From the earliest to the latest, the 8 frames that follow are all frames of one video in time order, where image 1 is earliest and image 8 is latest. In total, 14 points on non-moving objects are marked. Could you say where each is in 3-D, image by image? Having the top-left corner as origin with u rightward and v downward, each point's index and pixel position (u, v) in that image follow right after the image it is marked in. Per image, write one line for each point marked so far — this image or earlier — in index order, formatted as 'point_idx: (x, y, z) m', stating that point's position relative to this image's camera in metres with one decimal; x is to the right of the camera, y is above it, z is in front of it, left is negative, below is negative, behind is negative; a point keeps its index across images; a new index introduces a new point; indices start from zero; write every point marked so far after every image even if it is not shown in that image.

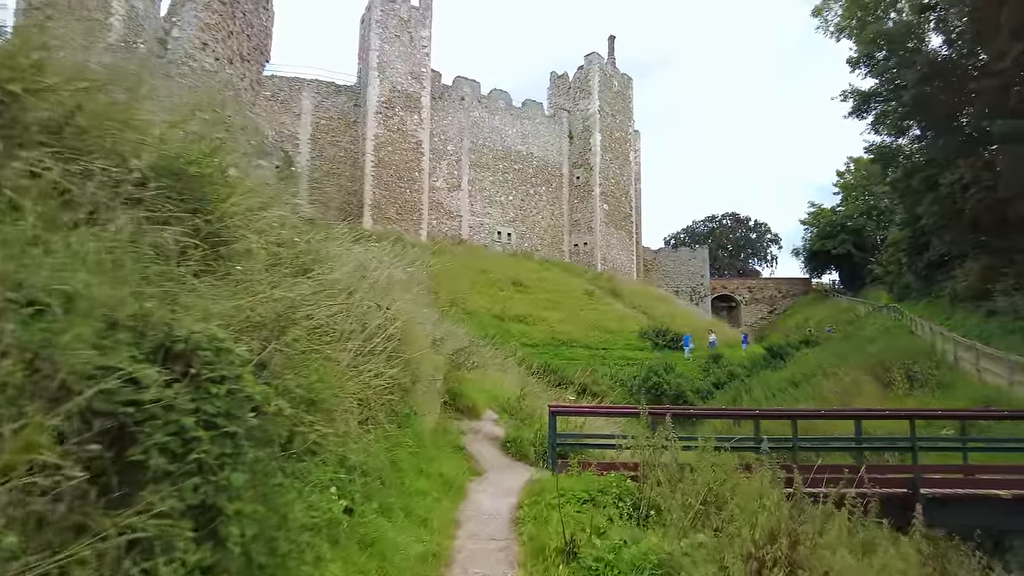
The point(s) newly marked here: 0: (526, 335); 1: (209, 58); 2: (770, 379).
0: (+0.4, -1.2, +17.1) m
1: (-3.9, +3.0, +8.6) m
2: (+6.1, -2.1, +15.6) m
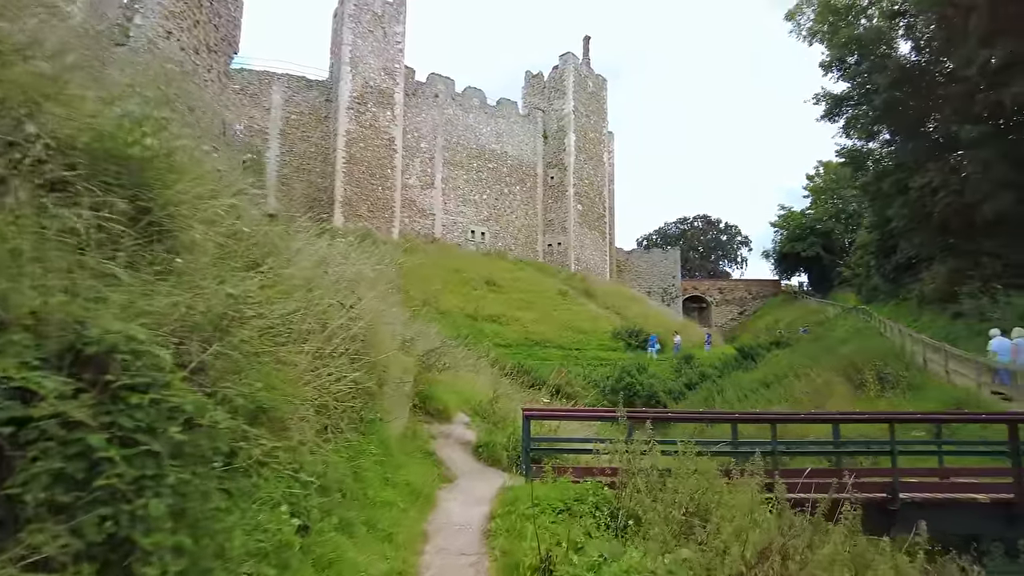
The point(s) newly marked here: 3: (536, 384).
0: (-0.3, -1.2, +16.9) m
1: (-4.3, +3.0, +8.2) m
2: (+5.5, -2.2, +15.6) m
3: (+0.5, -1.9, +12.7) m
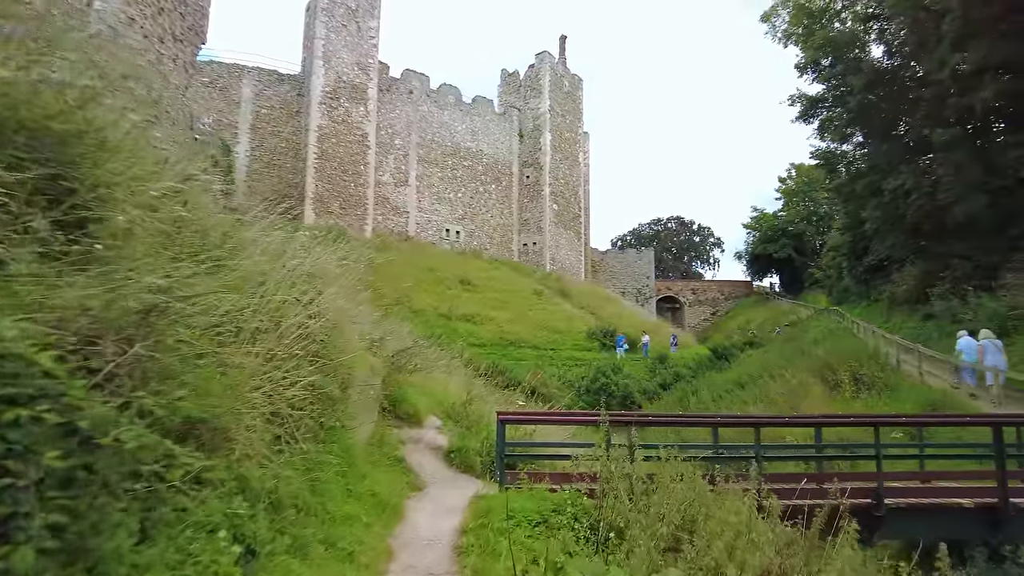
0: (-1.0, -1.2, +16.7) m
1: (-4.5, +3.1, +7.8) m
2: (+4.9, -2.2, +15.6) m
3: (0.0, -1.9, +12.5) m
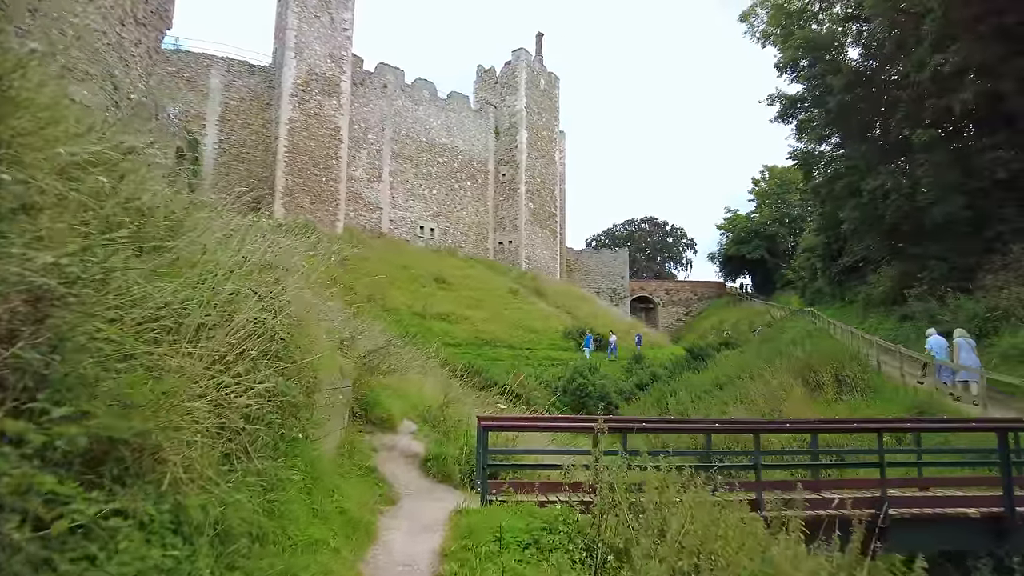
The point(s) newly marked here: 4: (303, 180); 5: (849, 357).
0: (-1.6, -1.2, +16.3) m
1: (-4.8, +3.1, +7.3) m
2: (+4.3, -2.2, +15.4) m
3: (-0.5, -1.8, +12.2) m
4: (-6.3, +3.3, +19.8) m
5: (+5.6, -1.1, +10.9) m
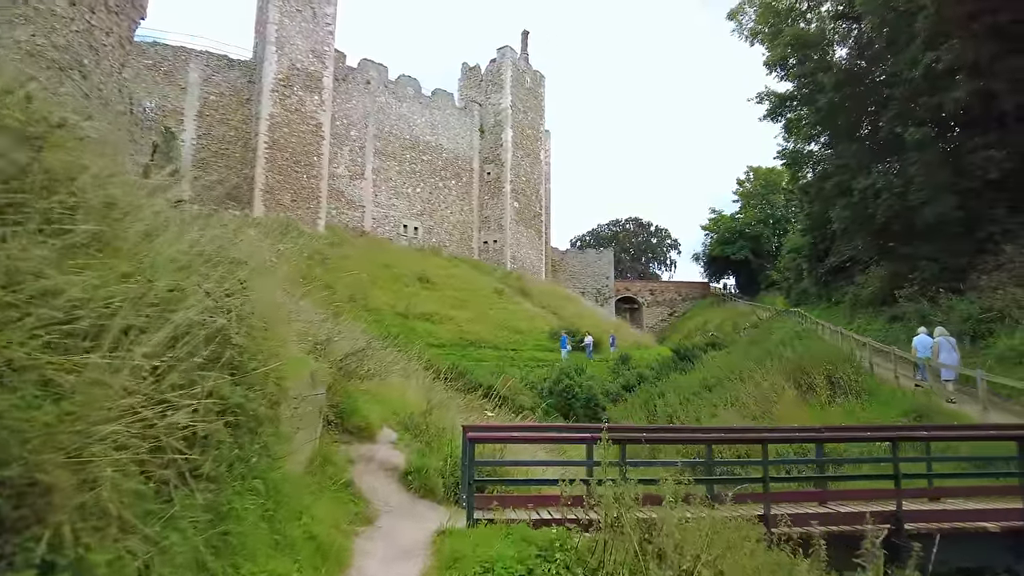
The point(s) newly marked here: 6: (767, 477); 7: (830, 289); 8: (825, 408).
0: (-2.0, -1.1, +15.9) m
1: (-4.9, +3.2, +6.9) m
2: (+3.9, -2.2, +15.2) m
3: (-0.7, -1.8, +11.8) m
4: (-6.8, +3.3, +19.3) m
5: (+5.3, -1.1, +10.7) m
6: (+1.6, -1.1, +4.0) m
7: (+9.1, 0.0, +18.7) m
8: (+4.5, -1.7, +9.4) m
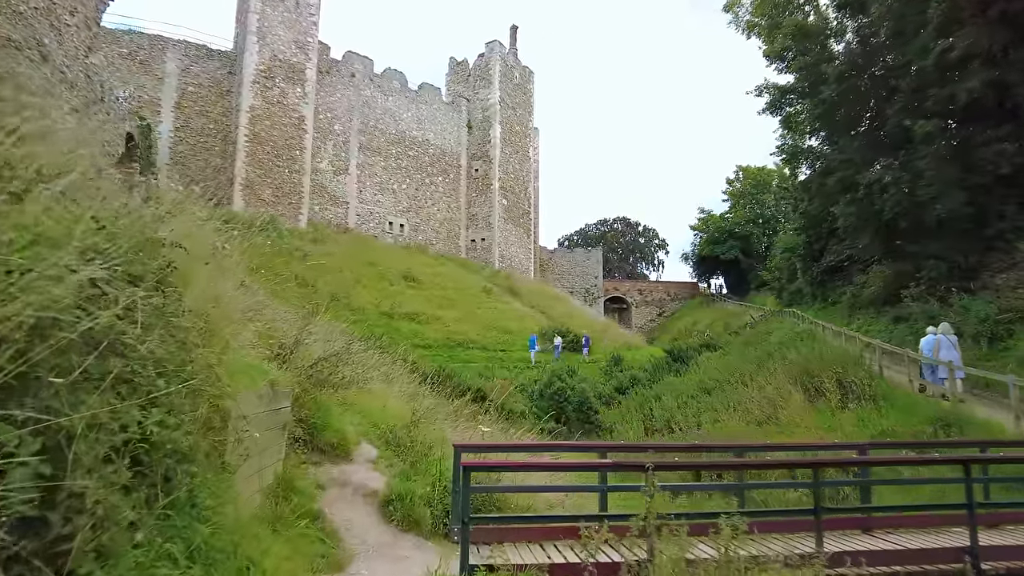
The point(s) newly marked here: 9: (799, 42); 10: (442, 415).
0: (-2.2, -1.1, +15.2) m
1: (-4.9, +3.2, +6.1) m
2: (+3.7, -2.2, +14.6) m
3: (-0.9, -1.8, +11.2) m
4: (-7.1, +3.4, +18.6) m
5: (+5.2, -1.1, +10.2) m
6: (+1.6, -1.1, +3.4) m
7: (+8.8, 0.0, +18.2) m
8: (+4.4, -1.7, +8.8) m
9: (+6.3, +5.5, +14.3) m
10: (-0.7, -1.4, +7.2) m
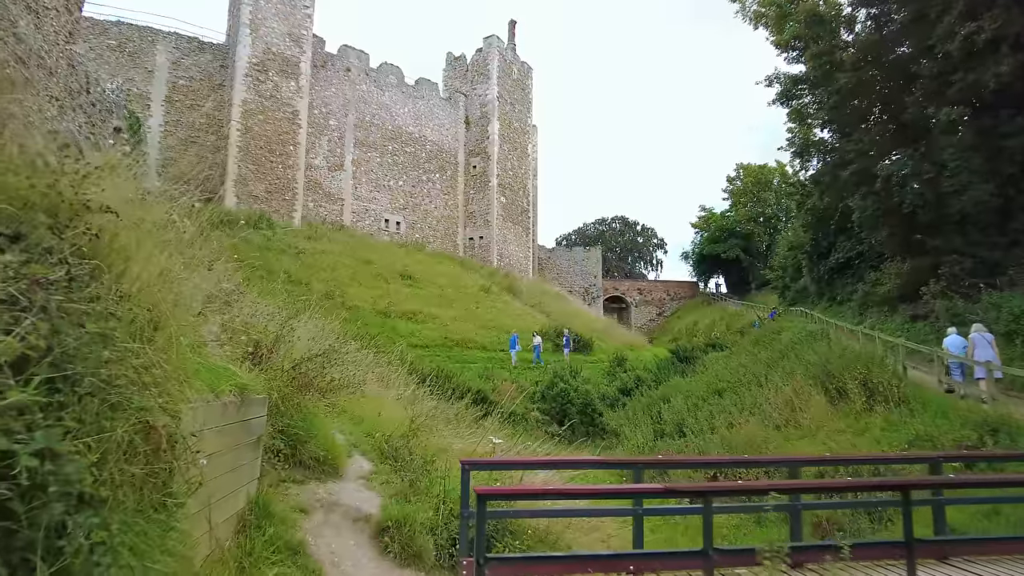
0: (-2.2, -1.0, +14.6) m
1: (-4.9, +3.3, +5.5) m
2: (+3.7, -2.1, +14.1) m
3: (-0.9, -1.7, +10.6) m
4: (-7.1, +3.4, +18.0) m
5: (+5.3, -1.1, +9.6) m
6: (+1.6, -1.1, +2.9) m
7: (+8.8, 0.0, +17.7) m
8: (+4.4, -1.6, +8.3) m
9: (+6.4, +5.5, +13.7) m
10: (-0.7, -1.3, +6.7) m
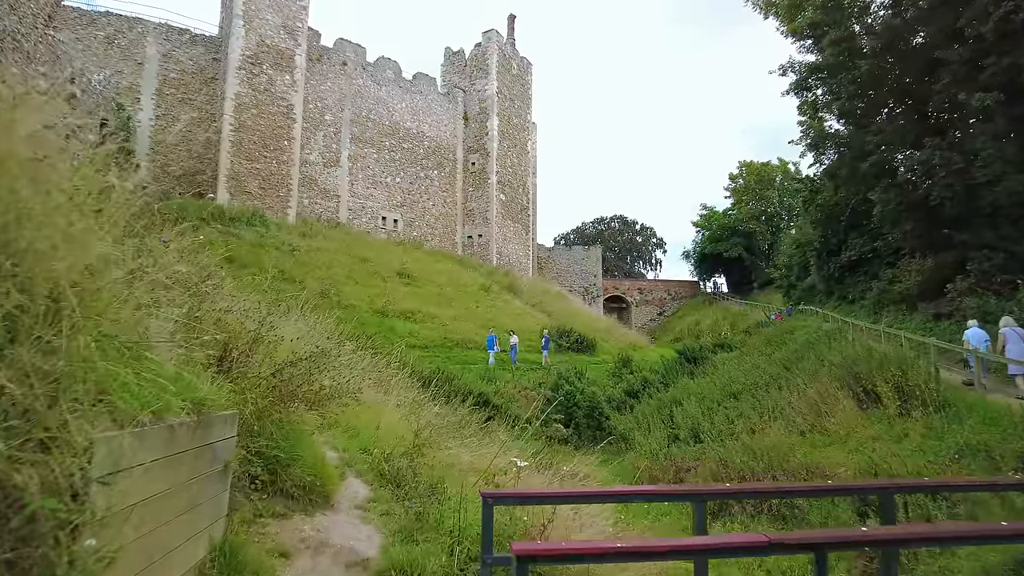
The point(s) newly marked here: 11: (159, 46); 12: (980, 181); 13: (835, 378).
0: (-2.1, -1.0, +14.0) m
1: (-4.7, +3.3, +4.9) m
2: (+3.8, -2.1, +13.5) m
3: (-0.8, -1.7, +10.0) m
4: (-7.0, +3.5, +17.3) m
5: (+5.4, -1.0, +9.0) m
6: (+1.8, -1.0, +2.3) m
7: (+8.9, +0.1, +17.1) m
8: (+4.5, -1.6, +7.7) m
9: (+6.4, +5.6, +13.1) m
10: (-0.6, -1.3, +6.0) m
11: (-9.4, +6.5, +16.9) m
12: (+7.0, +1.6, +9.9) m
13: (+4.6, -1.3, +9.4) m
